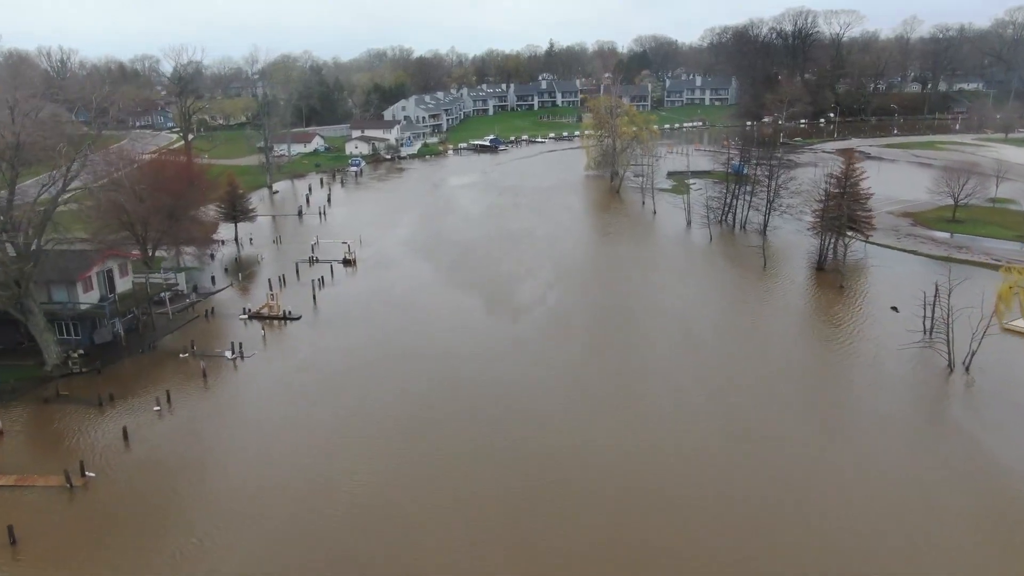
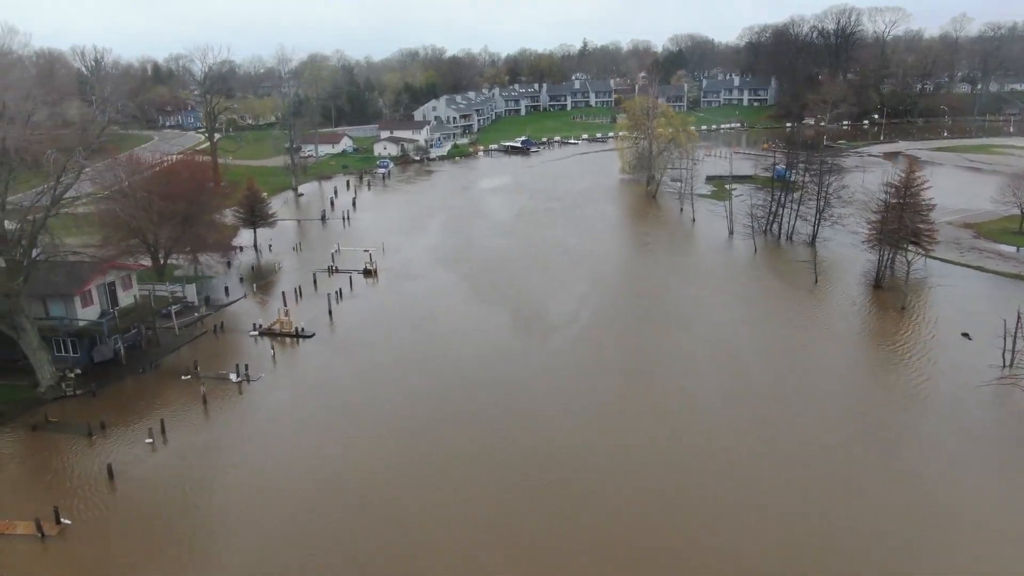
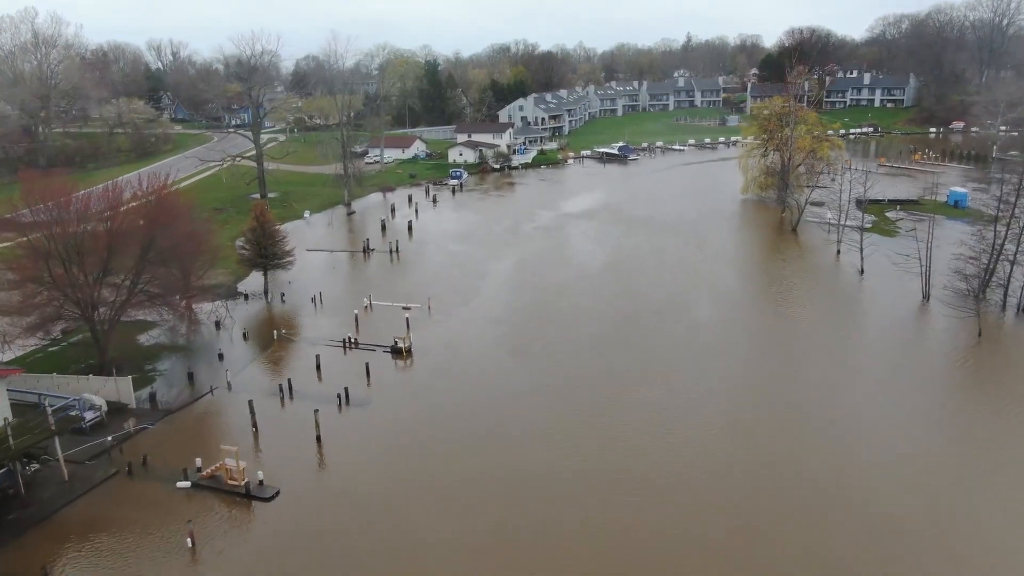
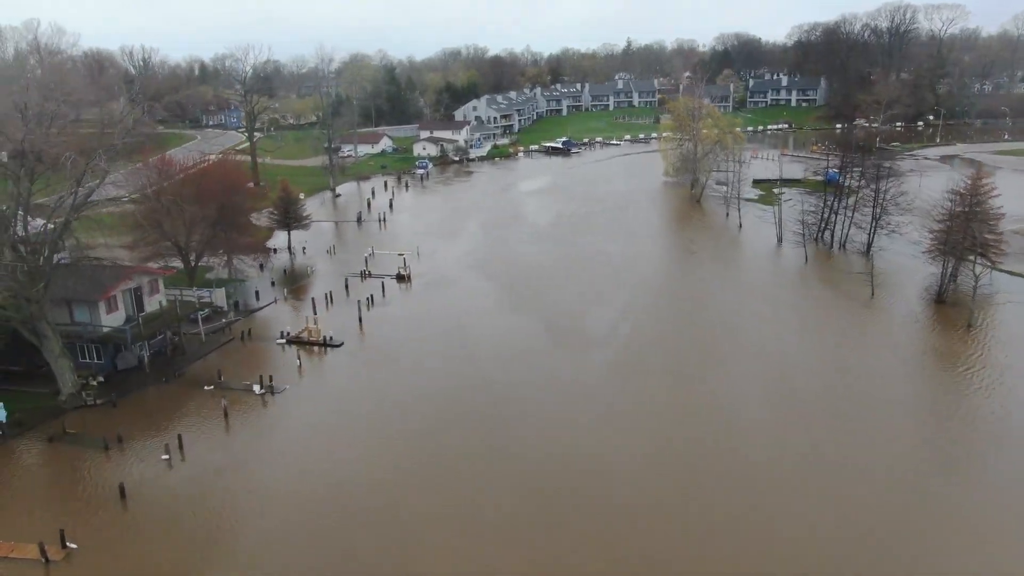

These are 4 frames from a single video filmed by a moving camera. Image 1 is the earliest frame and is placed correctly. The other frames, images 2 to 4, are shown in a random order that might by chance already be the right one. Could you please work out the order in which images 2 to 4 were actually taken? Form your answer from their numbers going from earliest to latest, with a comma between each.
2, 4, 3
